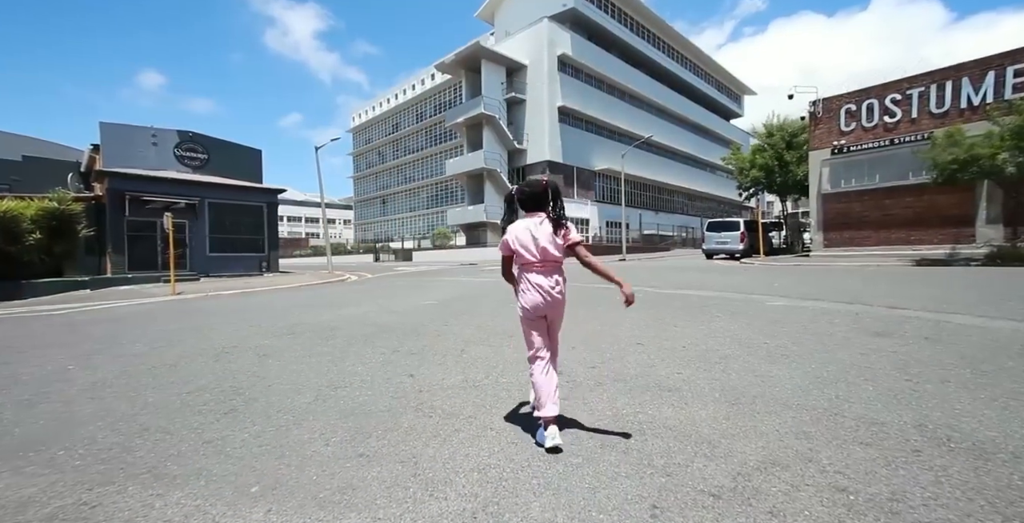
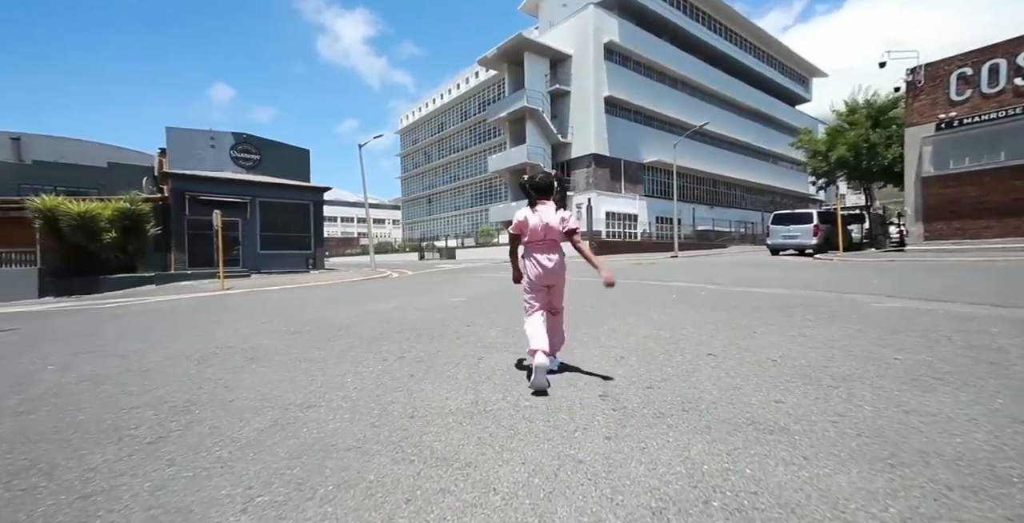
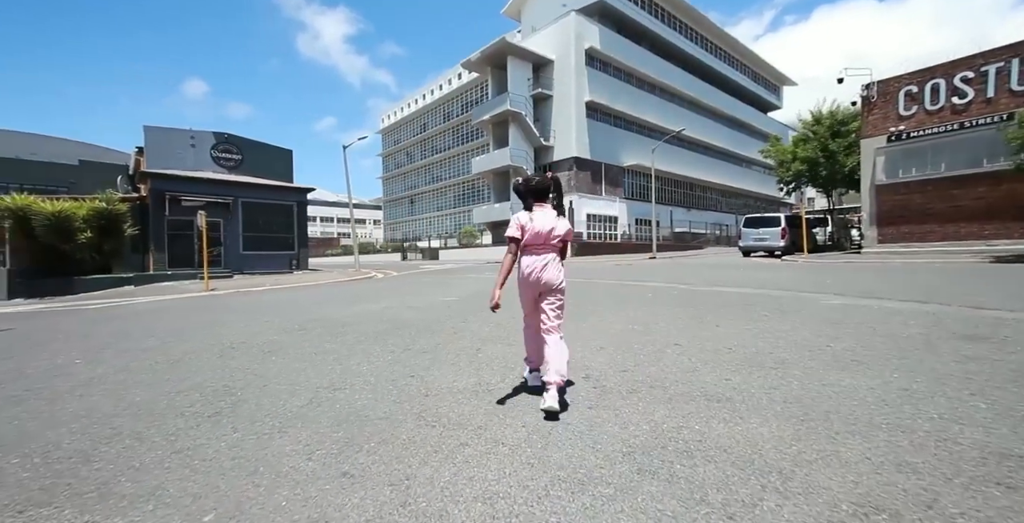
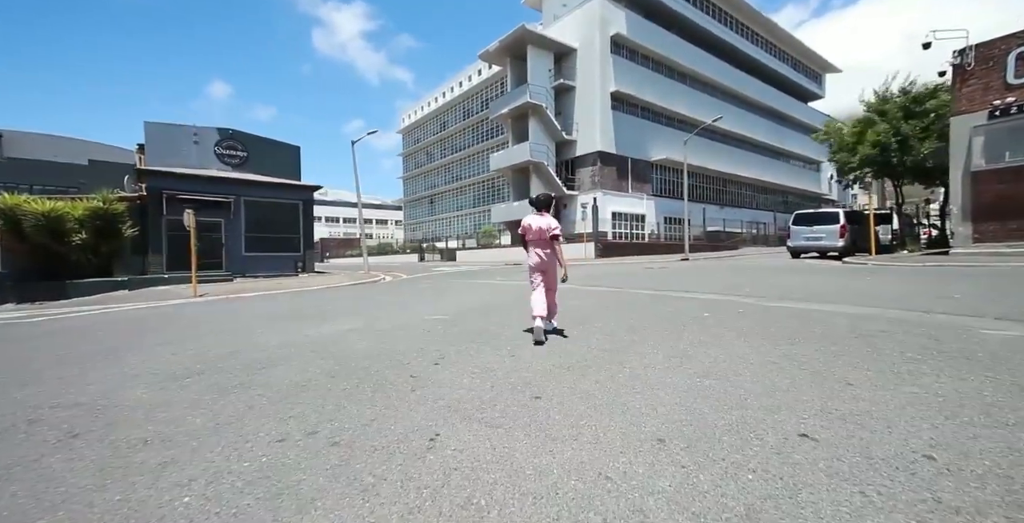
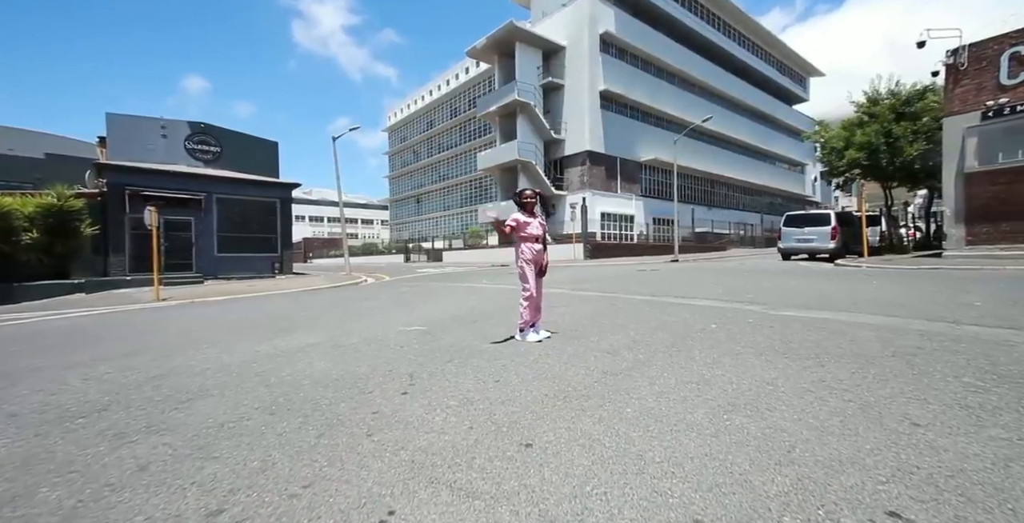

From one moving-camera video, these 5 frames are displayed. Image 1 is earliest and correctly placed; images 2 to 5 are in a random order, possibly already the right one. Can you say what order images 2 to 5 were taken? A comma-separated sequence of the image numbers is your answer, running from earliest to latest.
3, 2, 4, 5
